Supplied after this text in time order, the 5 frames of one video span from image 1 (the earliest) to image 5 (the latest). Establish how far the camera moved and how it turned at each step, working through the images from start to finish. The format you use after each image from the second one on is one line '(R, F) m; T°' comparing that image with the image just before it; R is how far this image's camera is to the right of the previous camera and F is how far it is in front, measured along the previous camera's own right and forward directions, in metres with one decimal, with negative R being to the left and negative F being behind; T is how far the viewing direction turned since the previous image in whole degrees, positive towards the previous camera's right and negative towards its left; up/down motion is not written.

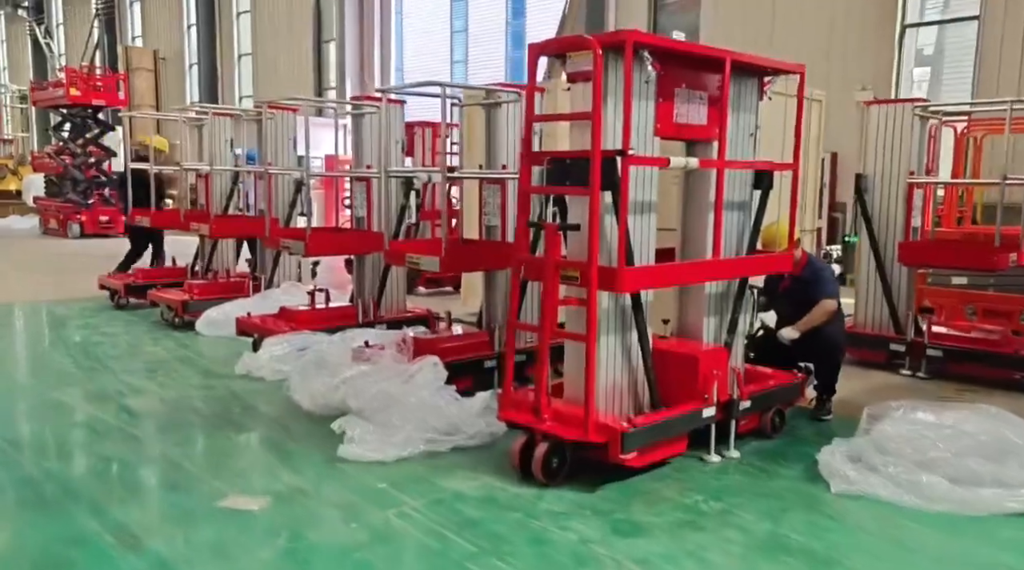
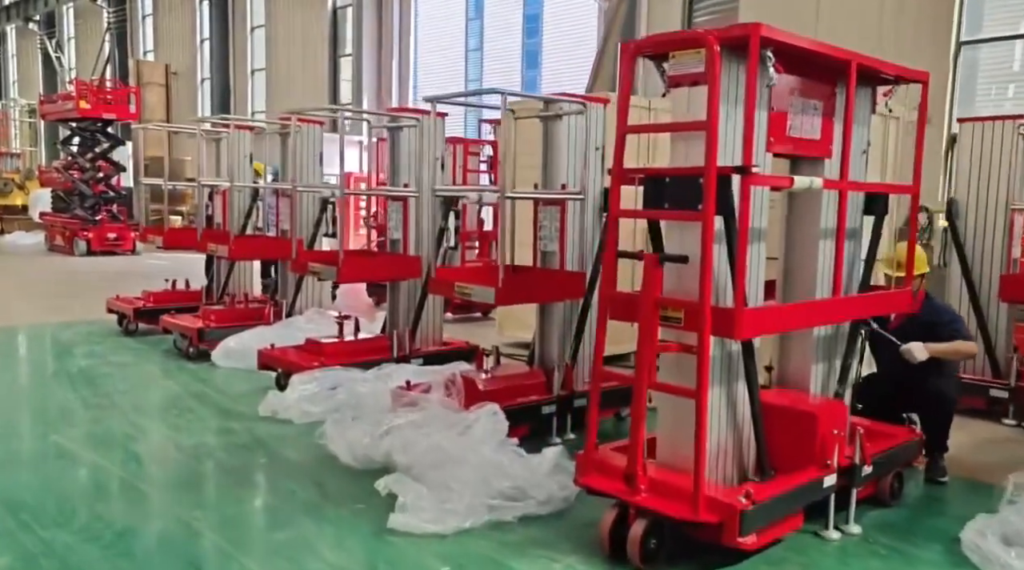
(-0.3, +0.5) m; 0°
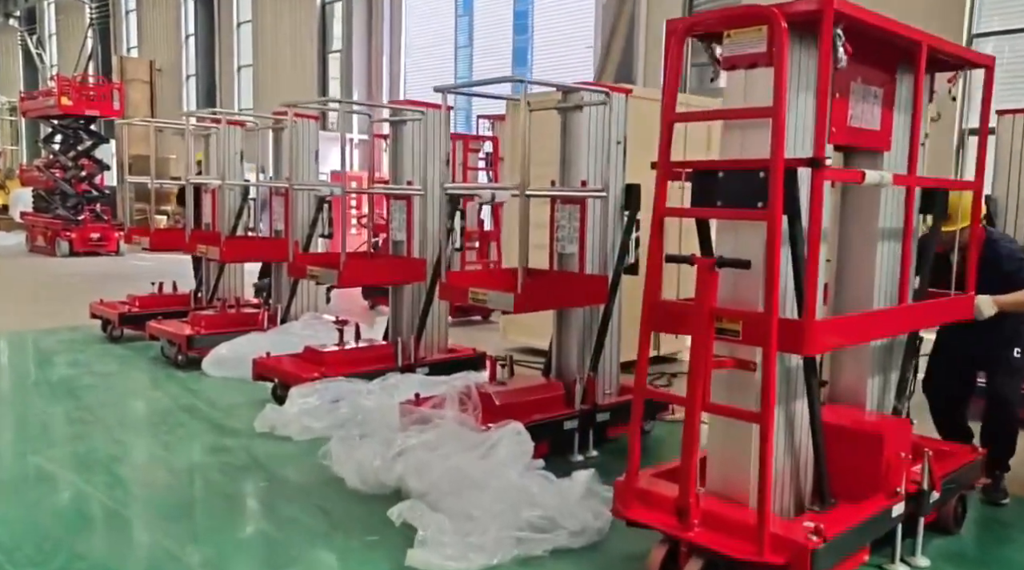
(-0.1, +0.3) m; +1°
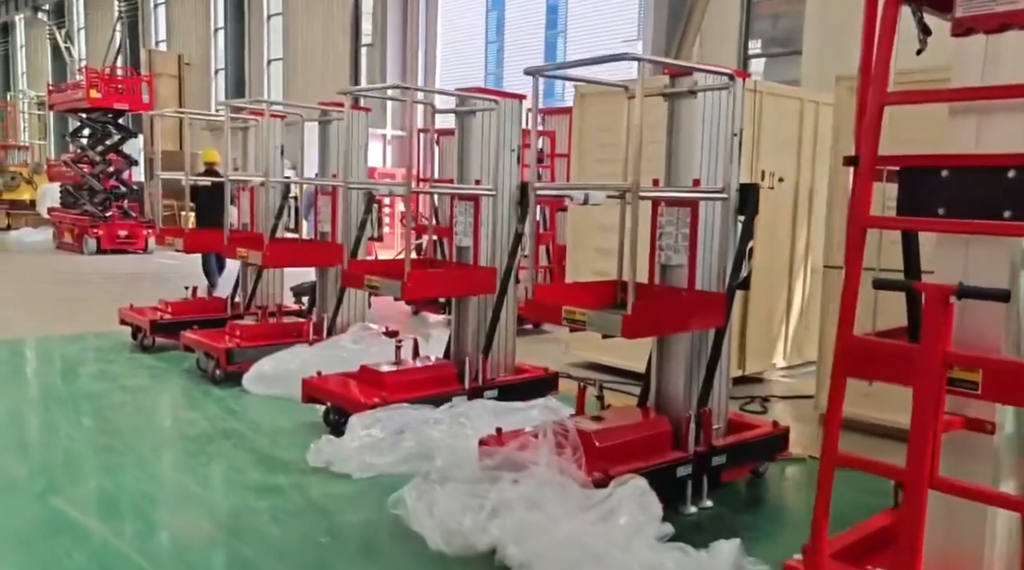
(-0.3, +0.6) m; -1°
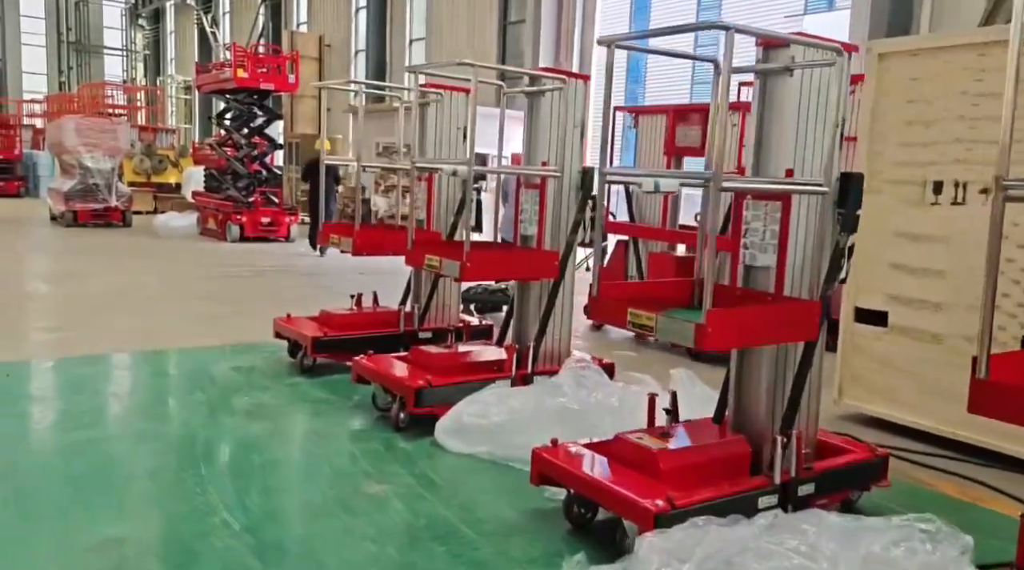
(-0.7, +1.3) m; -8°
